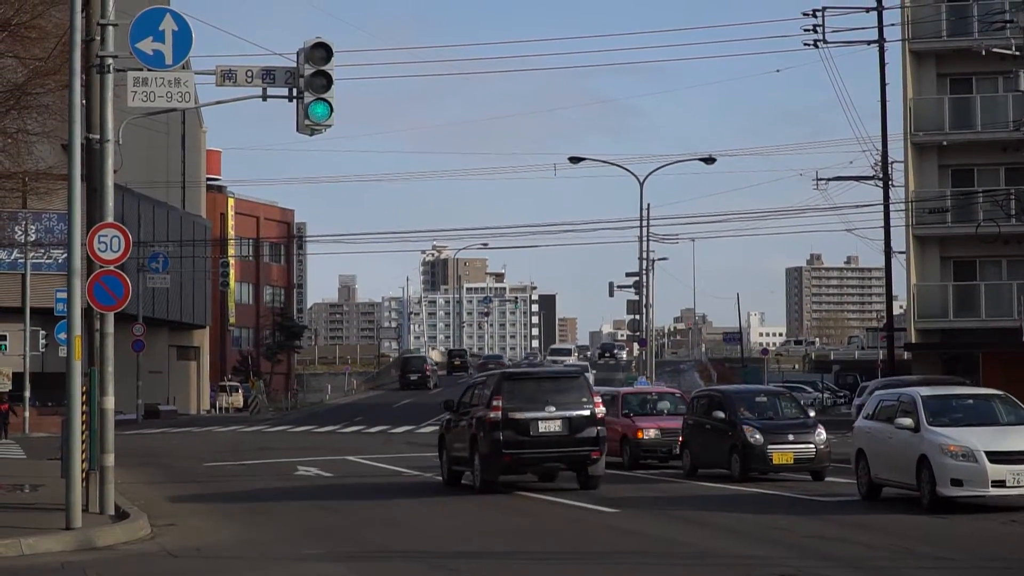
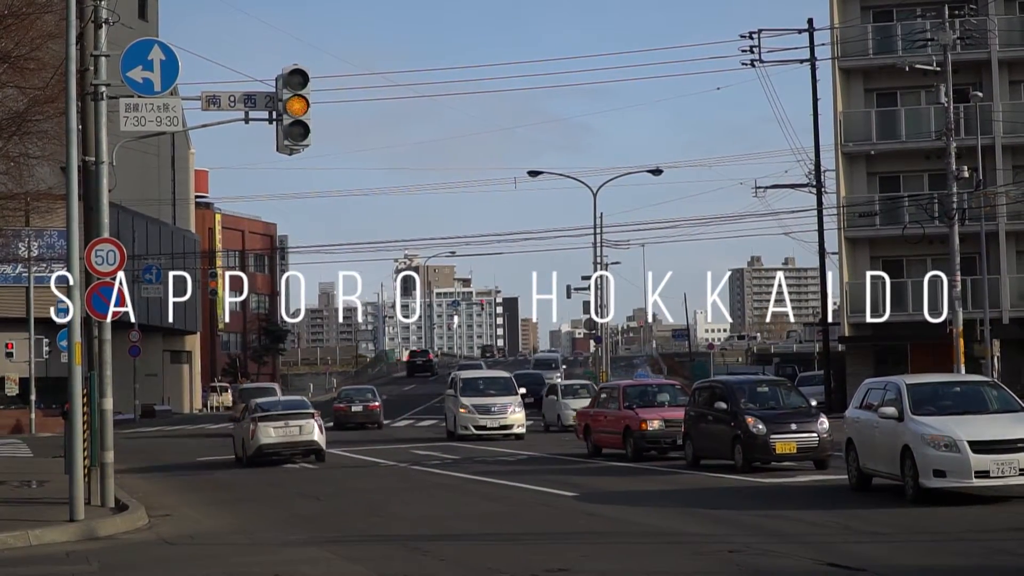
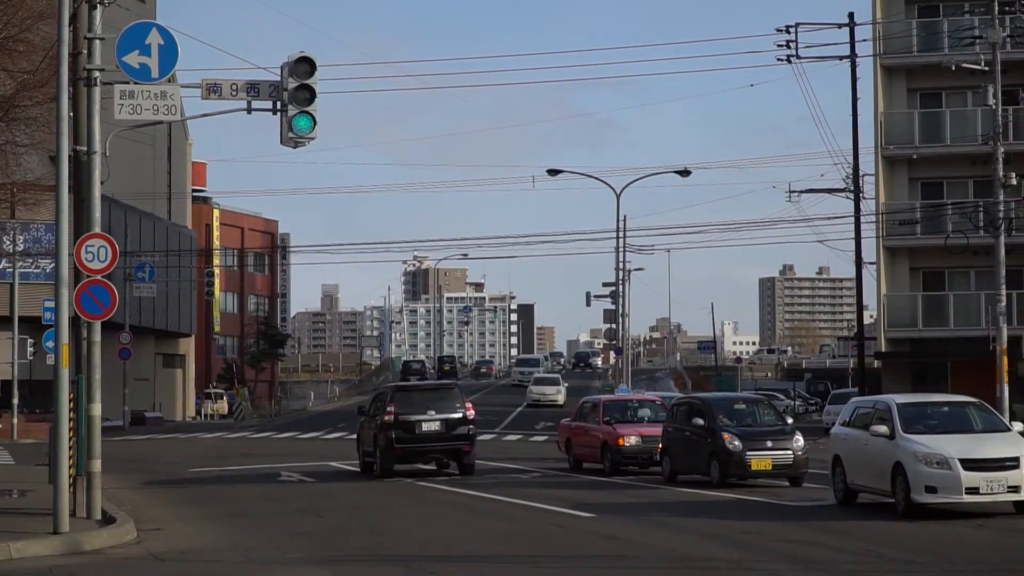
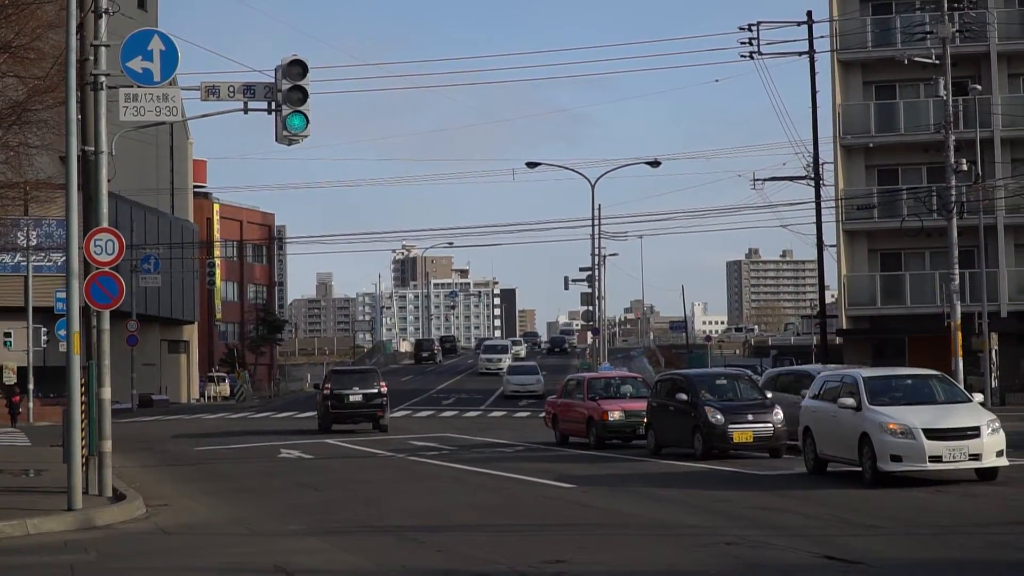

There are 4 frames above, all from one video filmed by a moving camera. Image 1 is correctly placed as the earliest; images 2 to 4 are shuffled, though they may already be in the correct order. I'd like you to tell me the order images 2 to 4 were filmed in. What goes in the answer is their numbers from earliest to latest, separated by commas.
3, 4, 2
